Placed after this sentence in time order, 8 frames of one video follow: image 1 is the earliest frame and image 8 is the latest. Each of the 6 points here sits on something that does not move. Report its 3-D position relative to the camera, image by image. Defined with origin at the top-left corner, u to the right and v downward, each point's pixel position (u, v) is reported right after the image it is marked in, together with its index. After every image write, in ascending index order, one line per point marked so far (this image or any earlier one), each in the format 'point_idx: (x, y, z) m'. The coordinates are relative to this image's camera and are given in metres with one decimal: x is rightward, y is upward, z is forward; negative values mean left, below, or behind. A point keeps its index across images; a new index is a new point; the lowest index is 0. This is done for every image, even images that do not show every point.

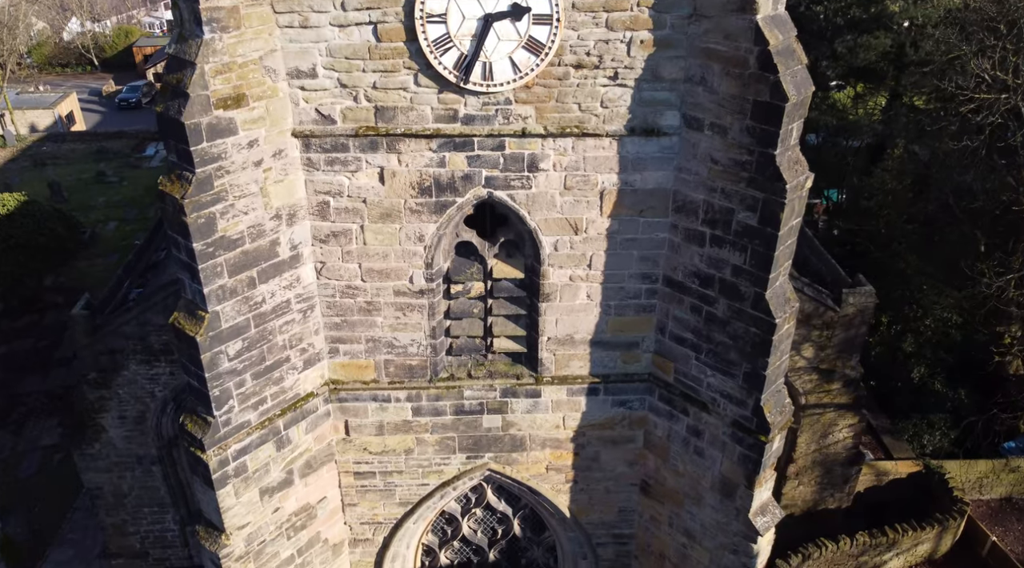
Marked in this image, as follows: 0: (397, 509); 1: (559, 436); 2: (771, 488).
0: (-1.4, -2.7, +11.0) m
1: (+0.5, -1.7, +10.5) m
2: (+2.7, -2.2, +9.7) m
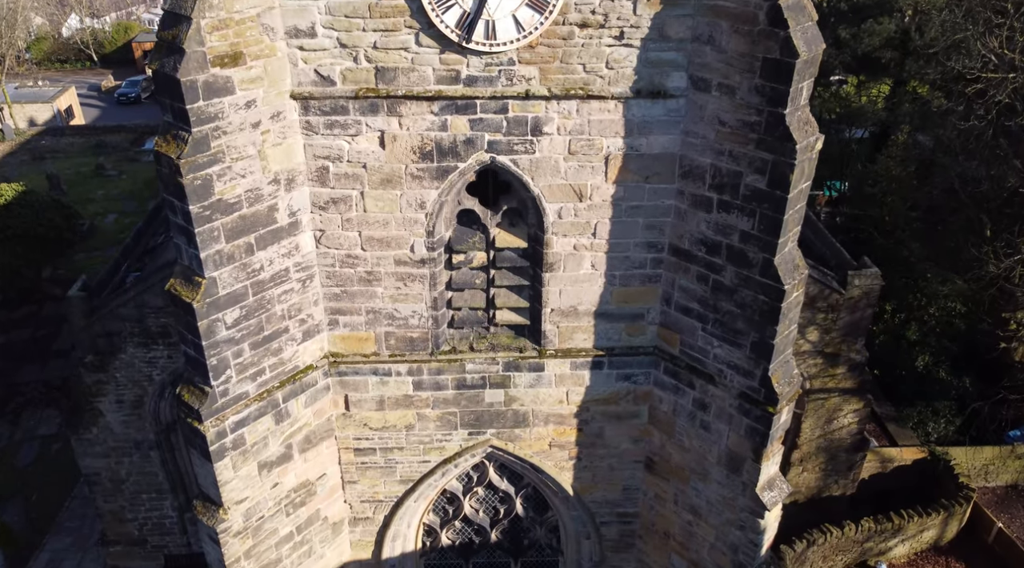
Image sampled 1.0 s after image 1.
0: (-1.3, -2.4, +10.8) m
1: (+0.6, -1.4, +10.3) m
2: (+2.8, -1.9, +9.6) m
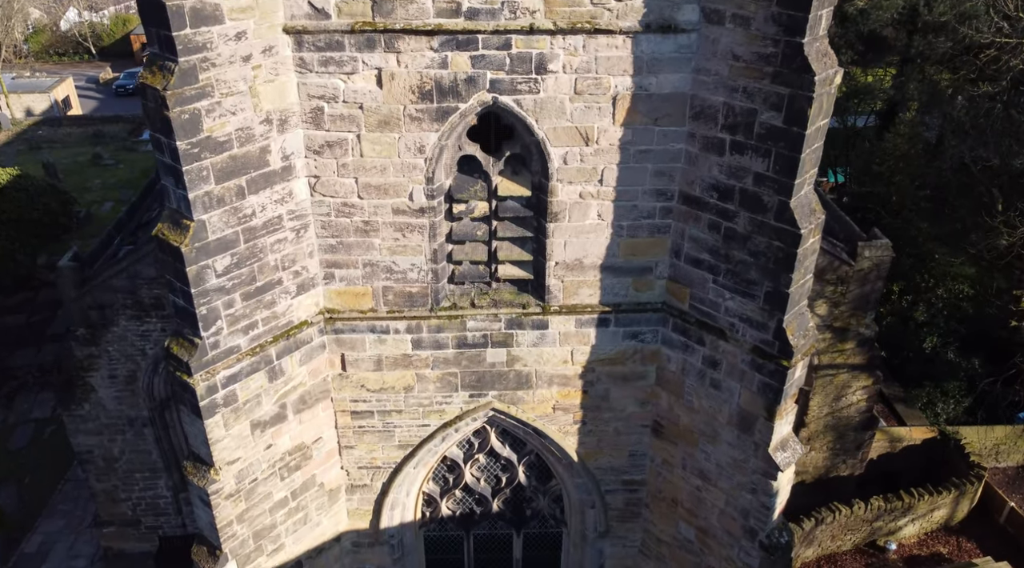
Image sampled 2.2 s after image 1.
0: (-1.3, -1.9, +10.4) m
1: (+0.6, -1.0, +9.9) m
2: (+2.8, -1.4, +9.2) m
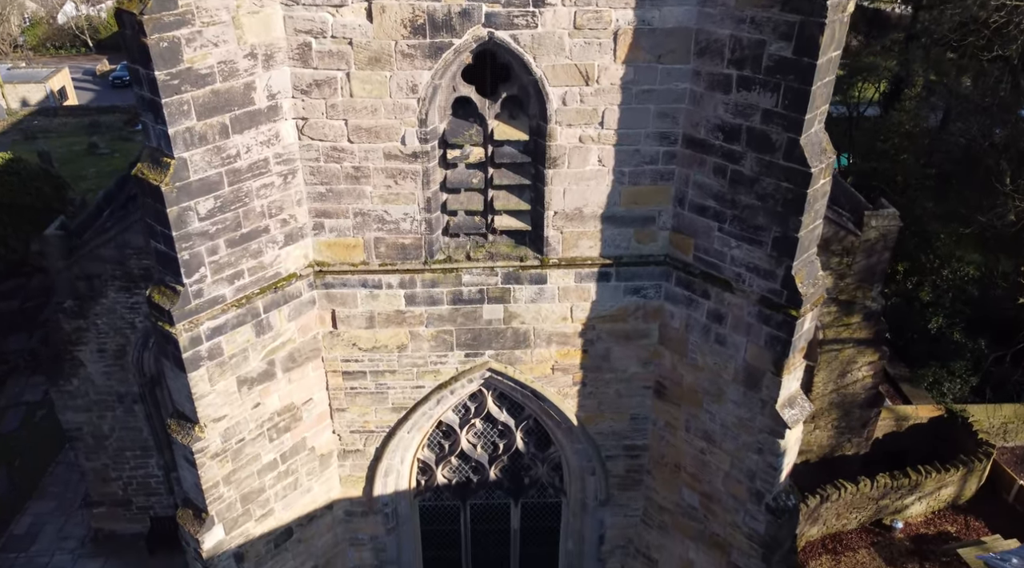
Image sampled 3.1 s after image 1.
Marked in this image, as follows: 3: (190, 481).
0: (-1.3, -1.4, +10.1) m
1: (+0.6, -0.5, +9.6) m
2: (+2.8, -0.9, +8.8) m
3: (-3.2, -2.0, +9.2) m
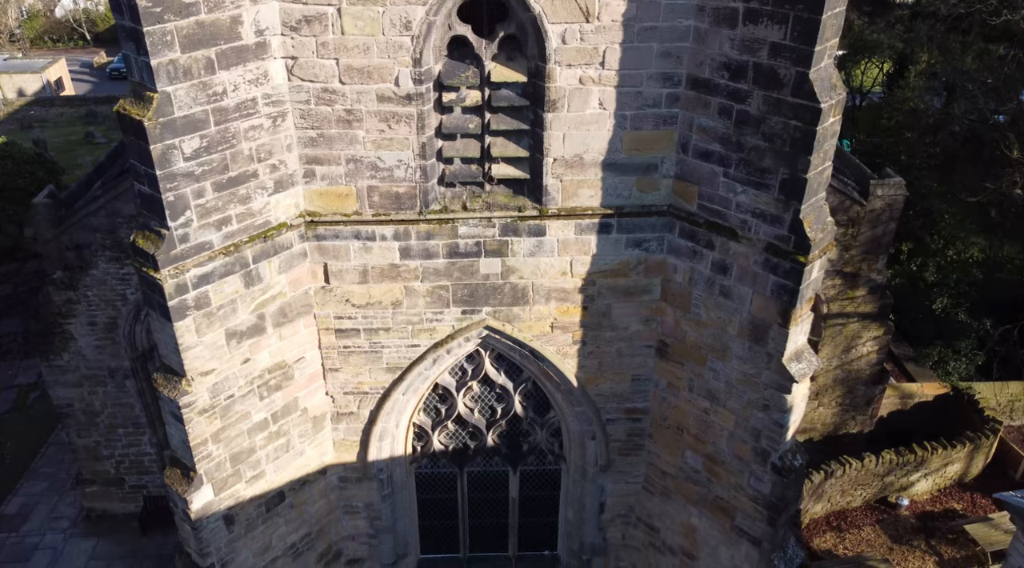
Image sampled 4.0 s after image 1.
0: (-1.4, -1.0, +9.8) m
1: (+0.5, 0.0, +9.3) m
2: (+2.7, -0.4, +8.6) m
3: (-3.2, -1.5, +8.9) m
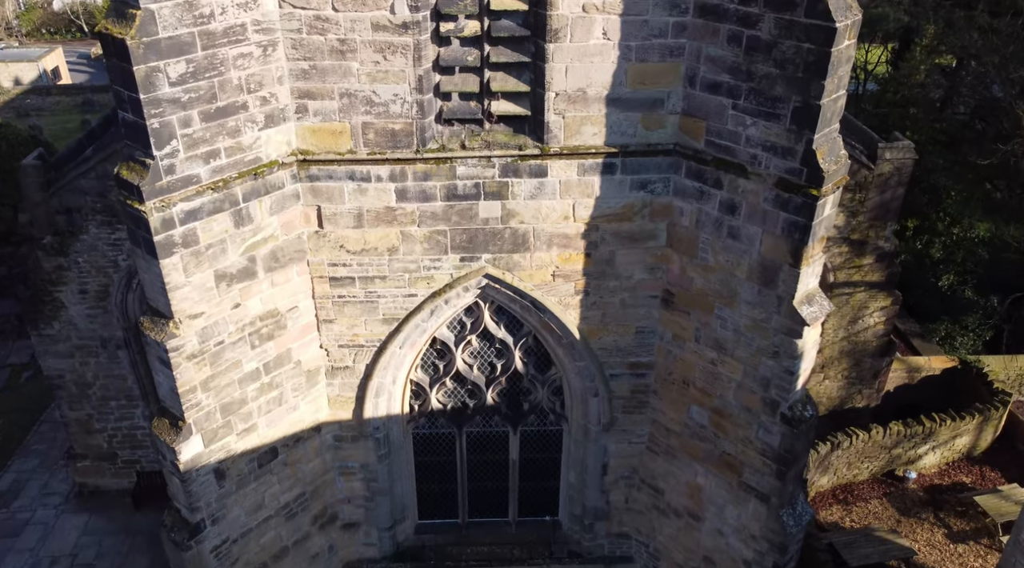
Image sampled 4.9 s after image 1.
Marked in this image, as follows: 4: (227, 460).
0: (-1.4, -0.4, +9.5) m
1: (+0.5, +0.5, +9.0) m
2: (+2.8, +0.1, +8.2) m
3: (-3.2, -1.0, +8.6) m
4: (-2.8, -1.8, +9.2) m
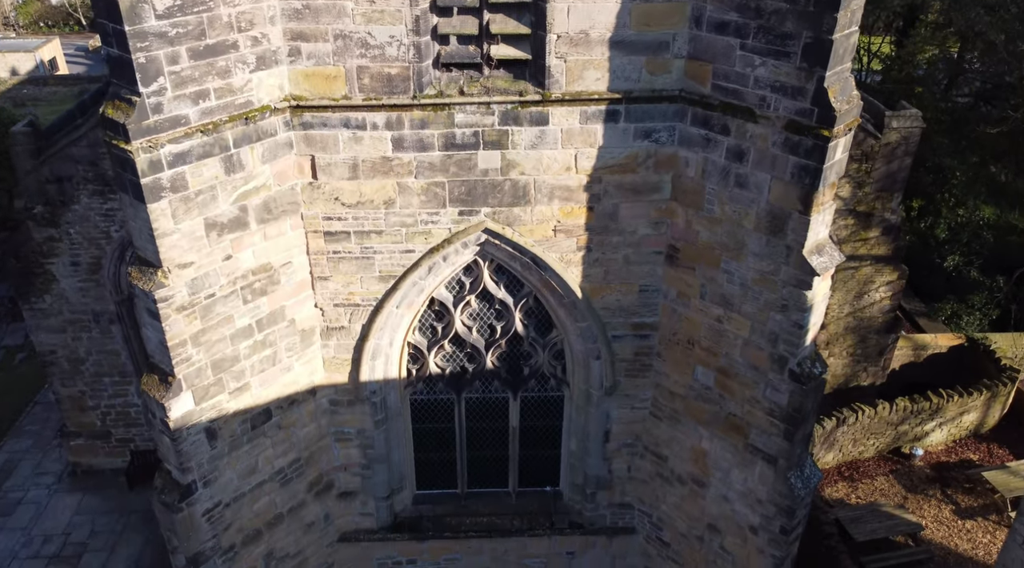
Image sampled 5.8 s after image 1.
0: (-1.4, 0.0, +9.2) m
1: (+0.5, +1.0, +8.7) m
2: (+2.8, +0.5, +8.0) m
3: (-3.2, -0.5, +8.3) m
4: (-2.8, -1.3, +8.9) m
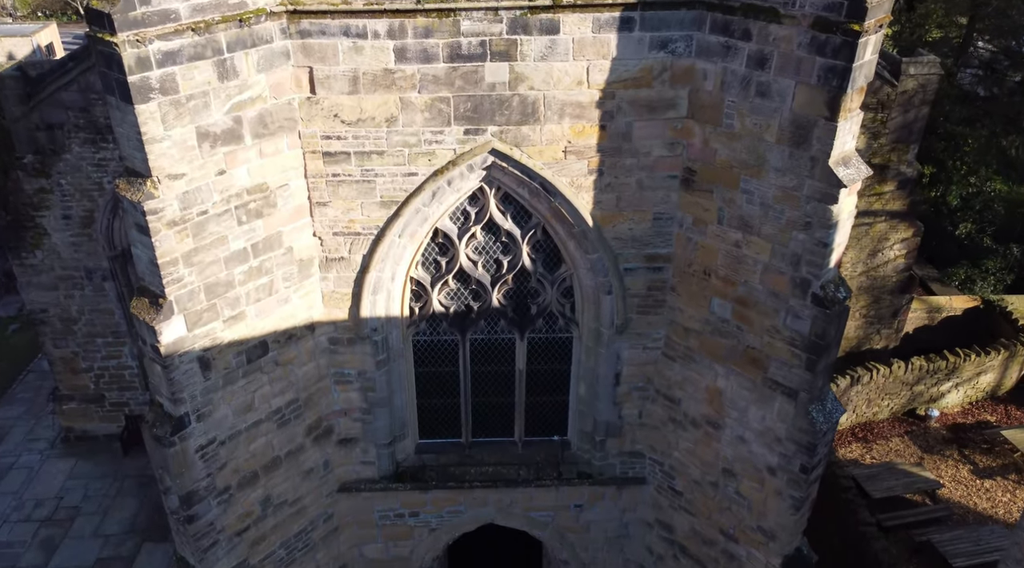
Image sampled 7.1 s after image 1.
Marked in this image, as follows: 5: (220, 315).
0: (-1.3, +0.7, +8.8) m
1: (+0.6, +1.7, +8.3) m
2: (+2.8, +1.2, +7.6) m
3: (-3.1, +0.2, +7.9) m
4: (-2.8, -0.6, +8.5) m
5: (-2.7, -0.3, +8.4) m
